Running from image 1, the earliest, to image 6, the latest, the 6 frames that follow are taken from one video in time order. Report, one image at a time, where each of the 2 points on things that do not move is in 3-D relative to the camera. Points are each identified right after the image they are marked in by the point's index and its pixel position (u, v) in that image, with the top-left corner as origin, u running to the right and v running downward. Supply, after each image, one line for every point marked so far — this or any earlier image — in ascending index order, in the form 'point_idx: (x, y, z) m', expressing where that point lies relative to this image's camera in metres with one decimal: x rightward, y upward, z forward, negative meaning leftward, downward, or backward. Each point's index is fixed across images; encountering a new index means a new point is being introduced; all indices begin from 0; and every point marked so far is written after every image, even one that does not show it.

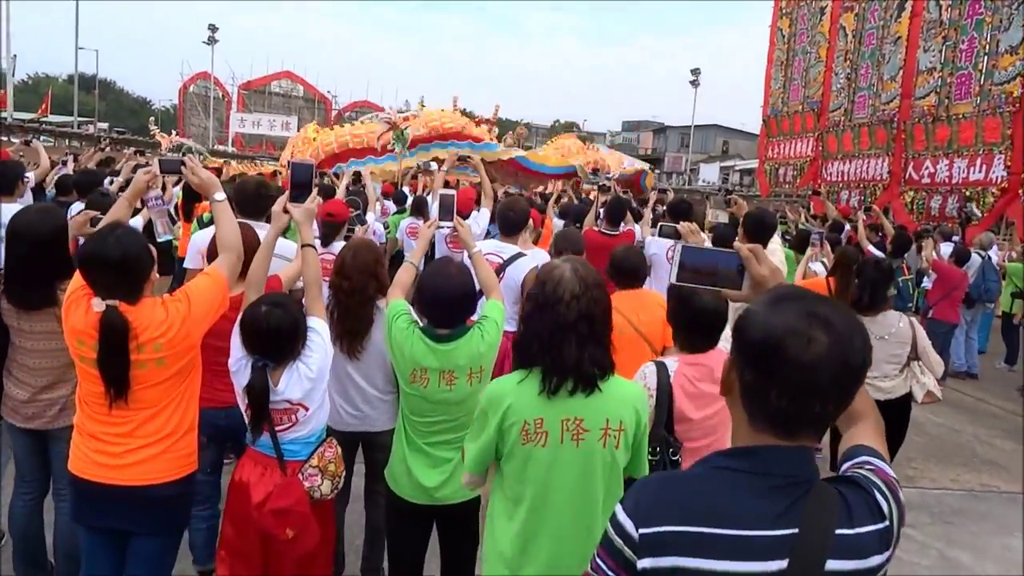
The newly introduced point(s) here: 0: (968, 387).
0: (+4.6, -1.0, +8.1) m
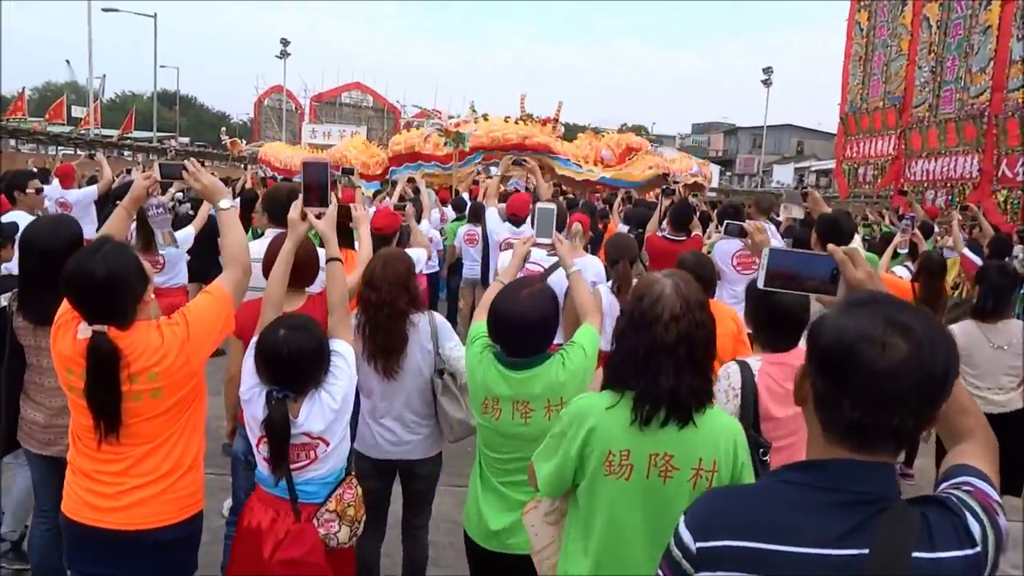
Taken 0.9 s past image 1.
0: (+5.2, -1.1, +7.3) m
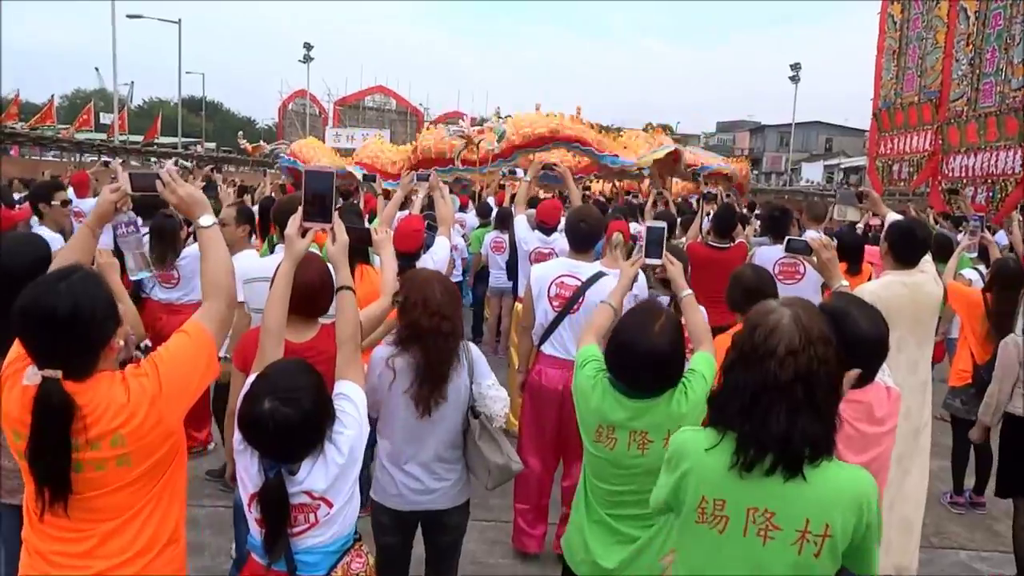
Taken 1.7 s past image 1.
0: (+5.4, -1.1, +6.8) m
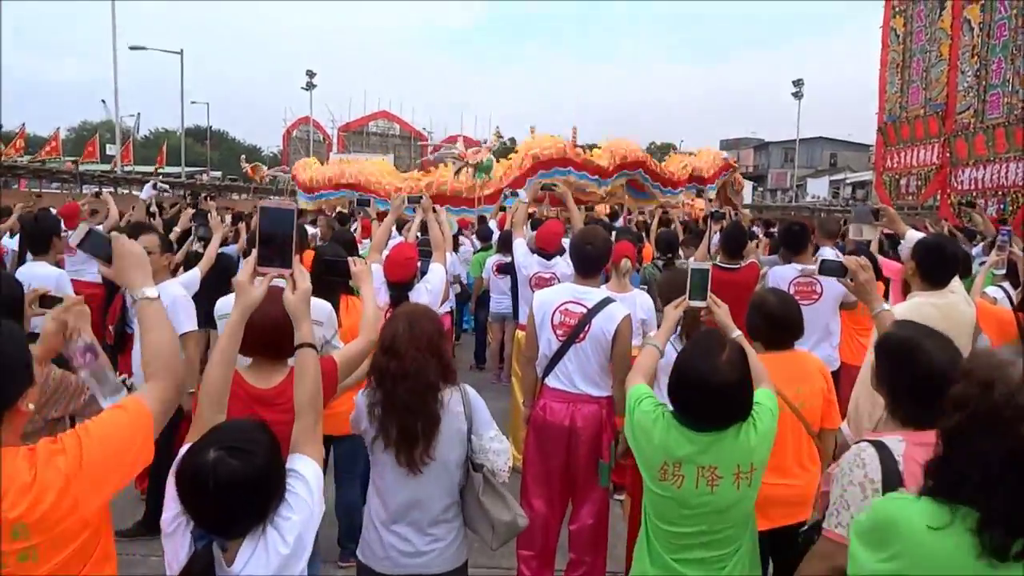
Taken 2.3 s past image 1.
0: (+5.5, -1.2, +6.4) m
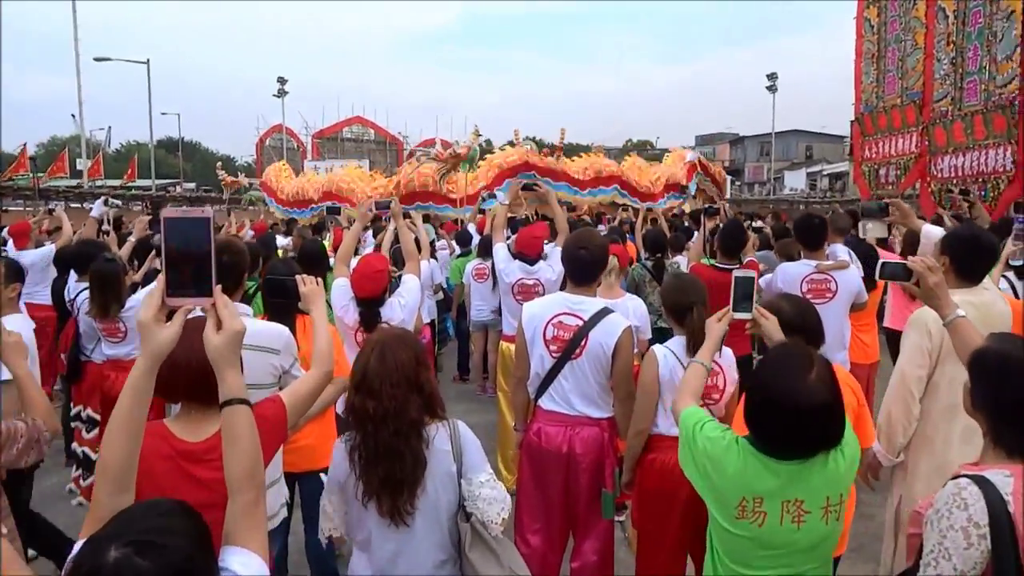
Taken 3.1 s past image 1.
0: (+5.4, -1.1, +6.2) m
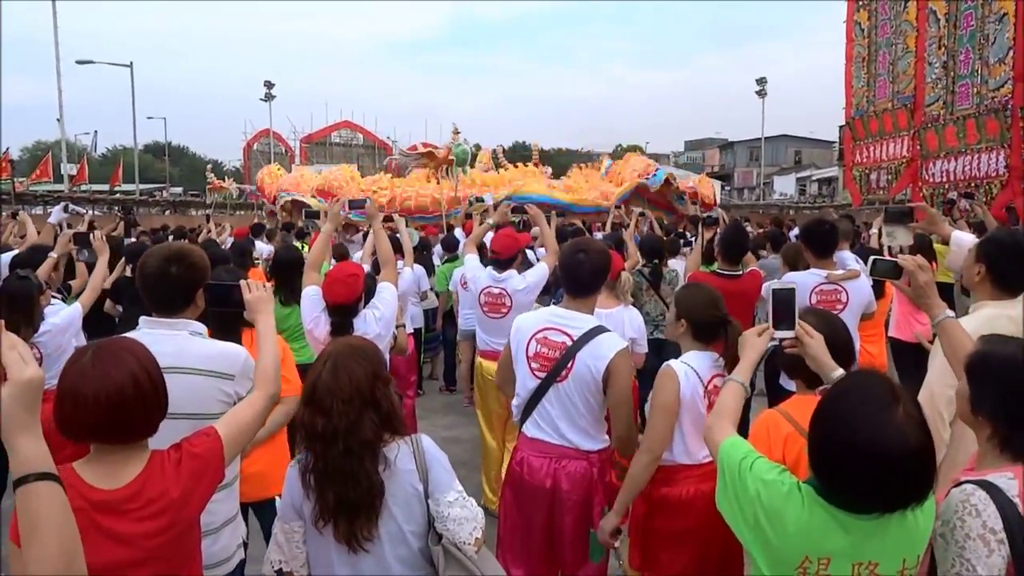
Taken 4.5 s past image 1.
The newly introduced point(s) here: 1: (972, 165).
0: (+5.3, -1.1, +5.9) m
1: (+9.9, +2.6, +17.0) m
